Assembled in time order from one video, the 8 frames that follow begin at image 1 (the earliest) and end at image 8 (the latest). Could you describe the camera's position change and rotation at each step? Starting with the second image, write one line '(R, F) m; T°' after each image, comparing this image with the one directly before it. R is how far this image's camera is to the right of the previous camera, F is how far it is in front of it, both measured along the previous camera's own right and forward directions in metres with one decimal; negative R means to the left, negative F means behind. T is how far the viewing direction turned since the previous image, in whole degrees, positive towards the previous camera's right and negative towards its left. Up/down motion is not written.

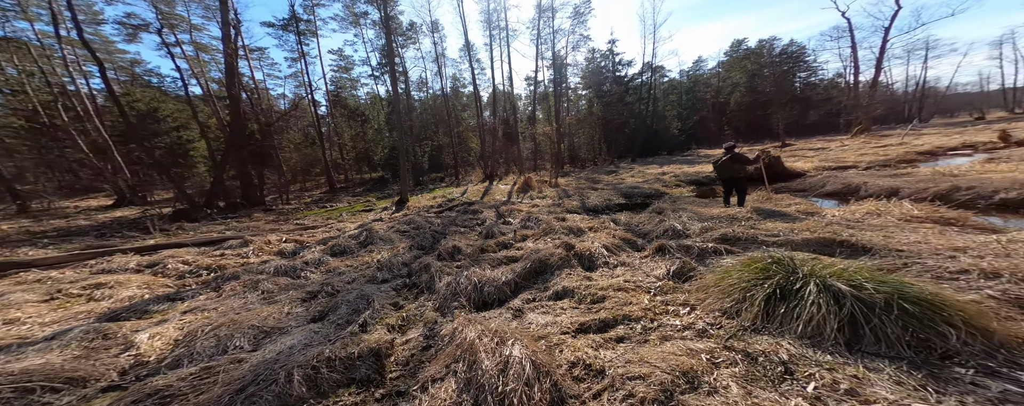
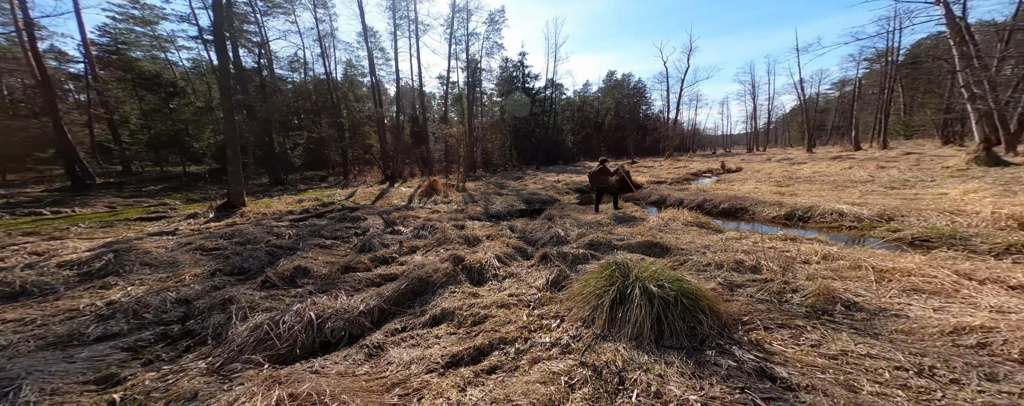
(+0.3, +0.2) m; +16°
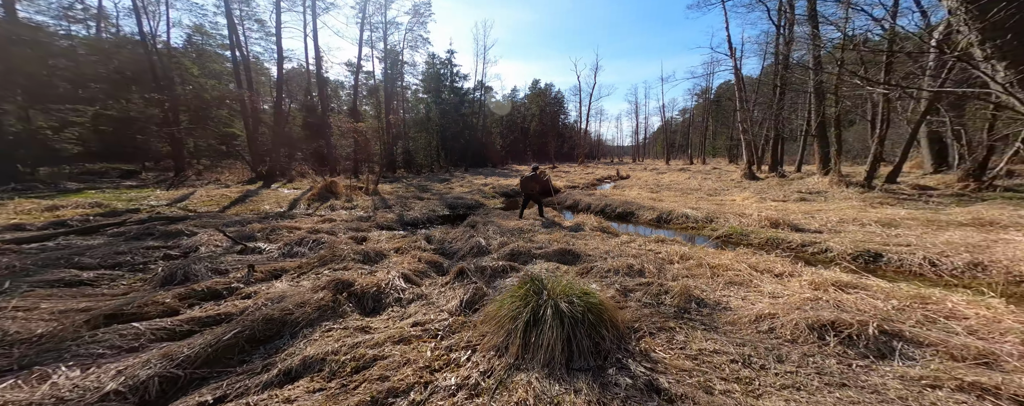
(+0.4, +0.4) m; +14°
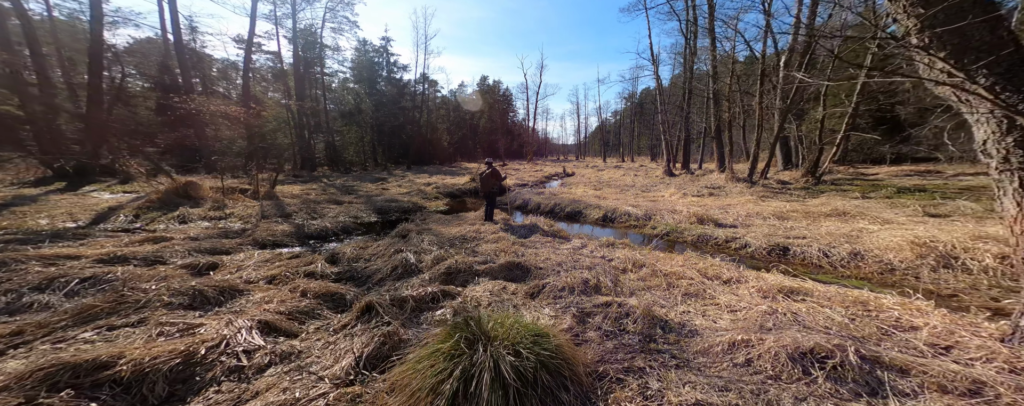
(+0.2, +0.9) m; +11°
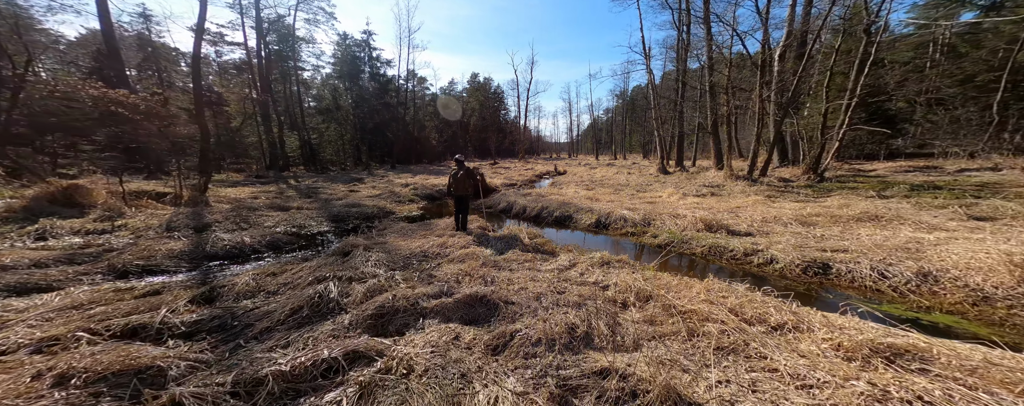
(+0.4, +1.3) m; +1°
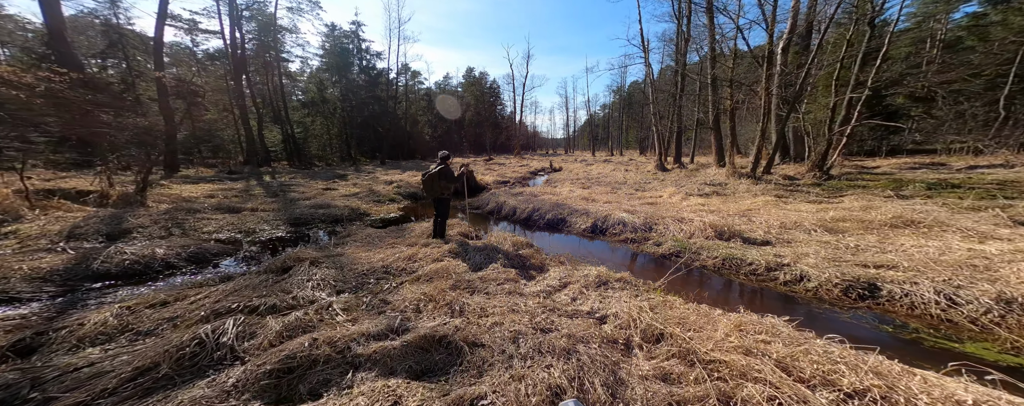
(+0.3, +0.9) m; +1°
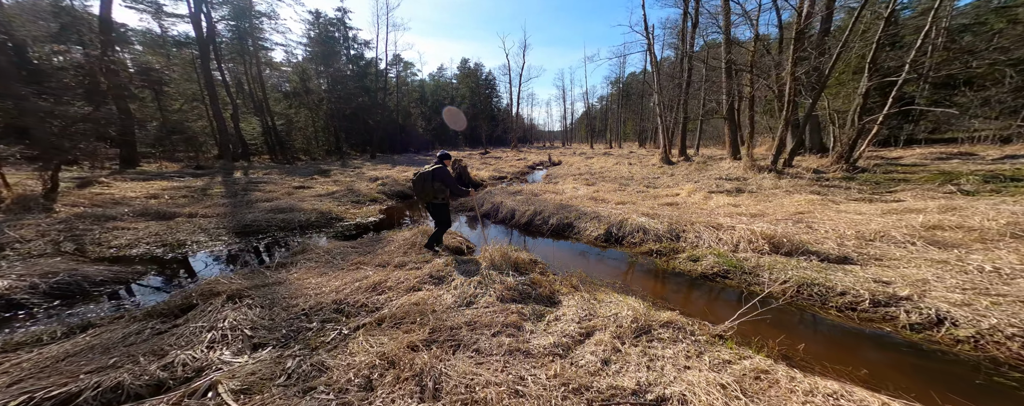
(0.0, +1.4) m; 0°
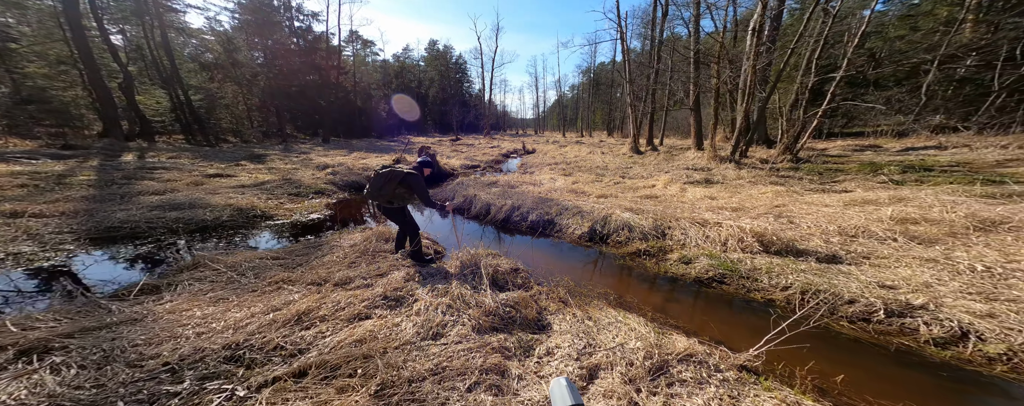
(-0.1, +0.8) m; +7°
